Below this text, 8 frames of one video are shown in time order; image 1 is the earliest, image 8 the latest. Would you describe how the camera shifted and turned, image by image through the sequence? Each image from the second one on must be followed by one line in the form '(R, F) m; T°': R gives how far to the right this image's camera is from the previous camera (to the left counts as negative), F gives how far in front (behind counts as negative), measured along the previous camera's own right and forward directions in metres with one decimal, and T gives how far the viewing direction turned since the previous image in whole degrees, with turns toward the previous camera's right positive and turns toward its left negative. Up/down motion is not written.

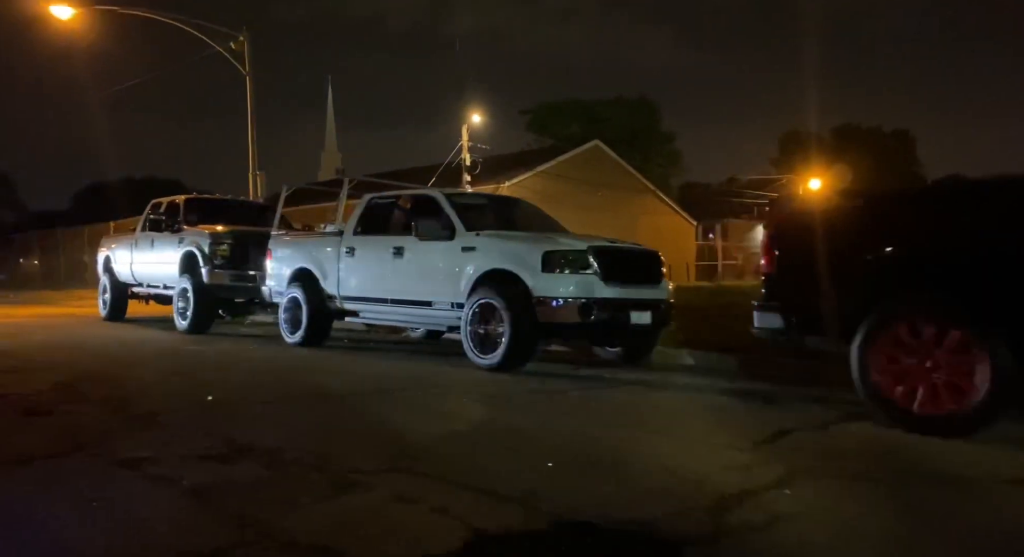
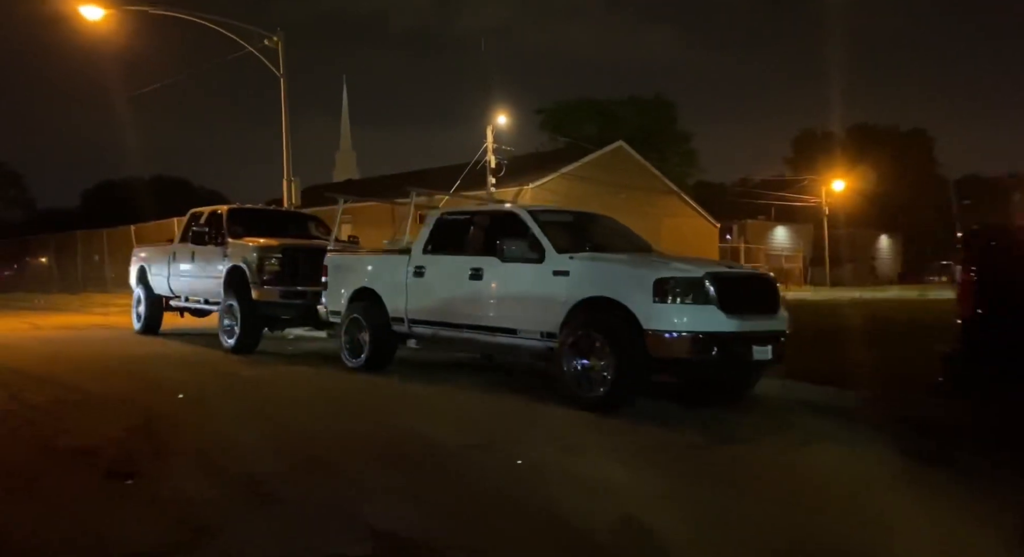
(-0.8, +0.6) m; -1°
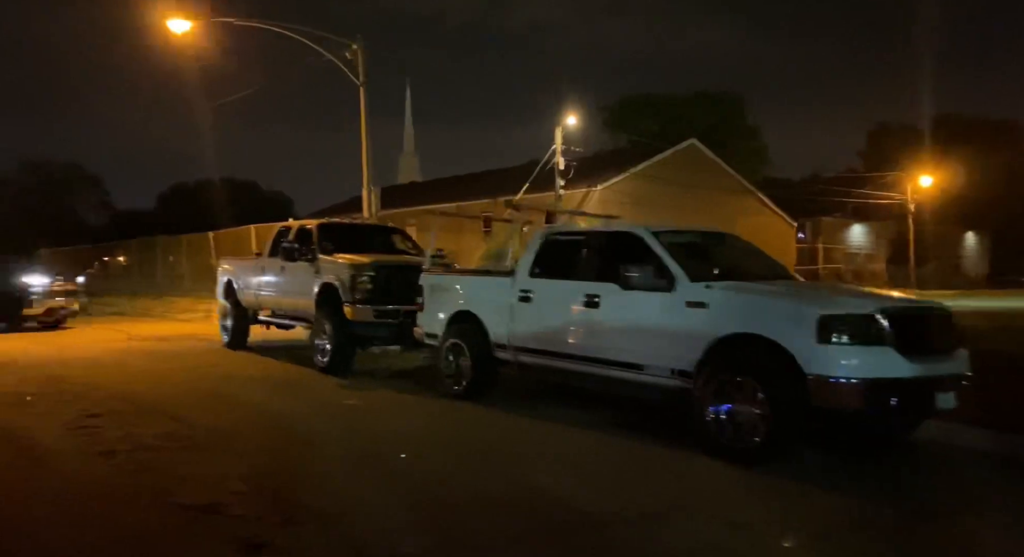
(-0.5, +0.5) m; -4°
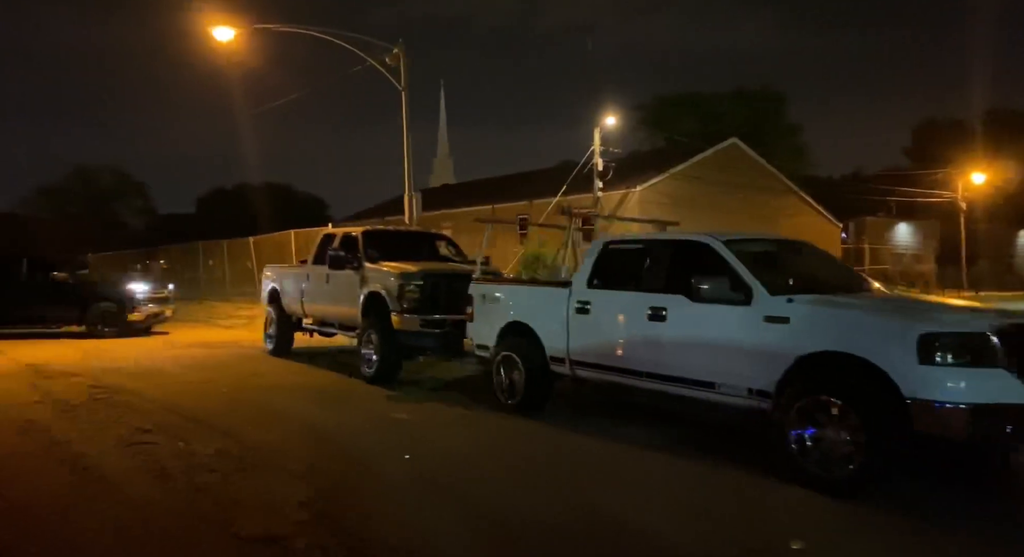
(-0.2, +0.3) m; -2°
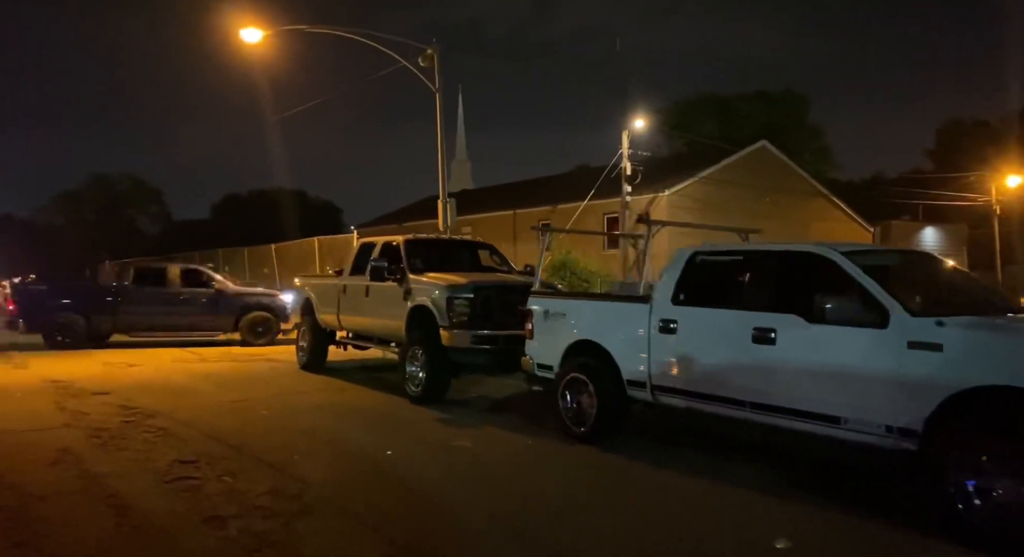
(-0.6, +0.7) m; -1°
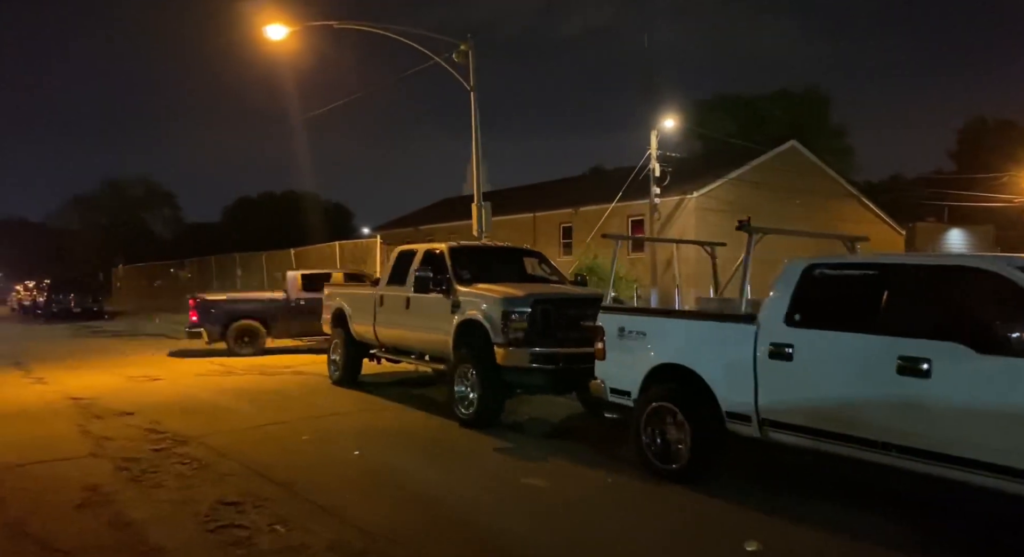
(-0.6, +0.9) m; -1°
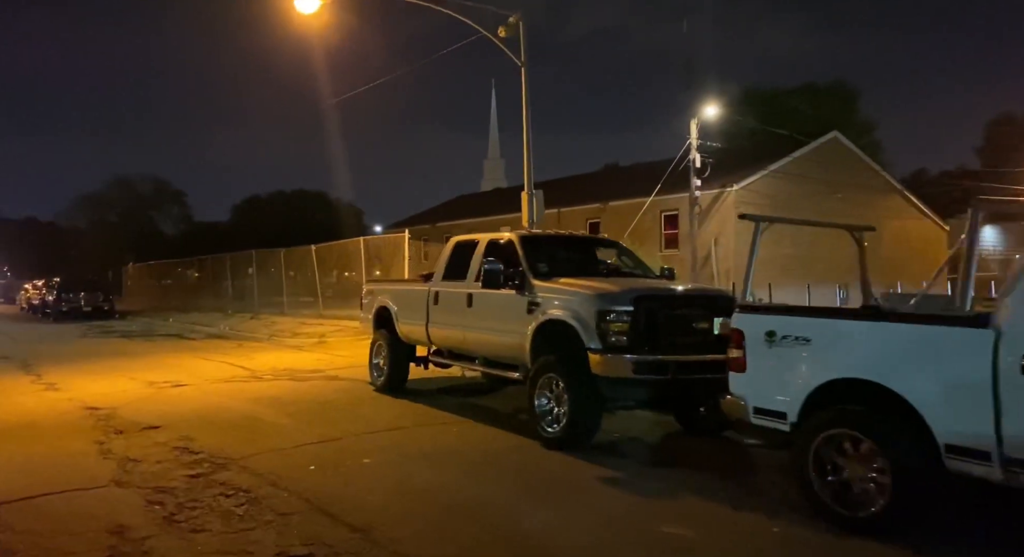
(-0.9, +1.5) m; -1°
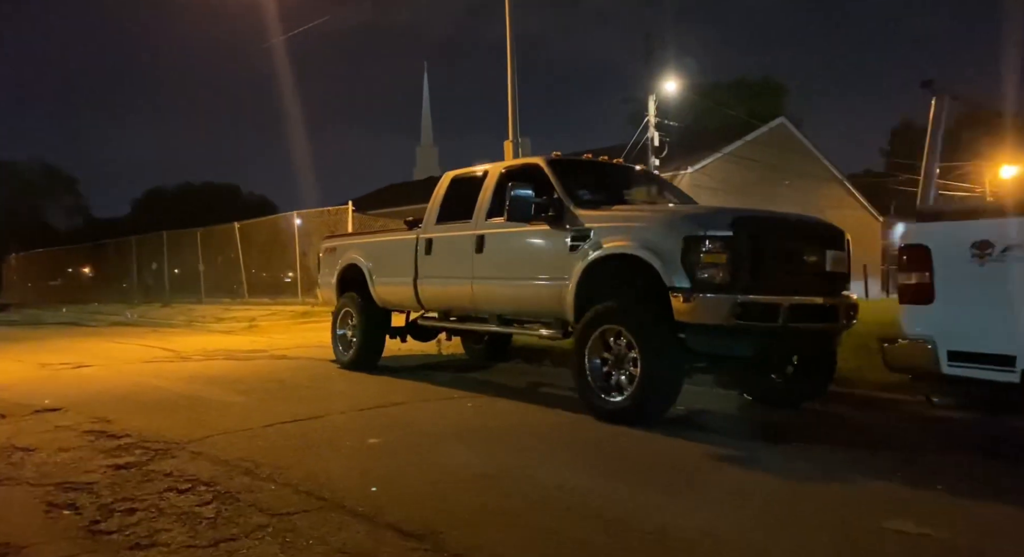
(-1.1, +2.2) m; +6°
